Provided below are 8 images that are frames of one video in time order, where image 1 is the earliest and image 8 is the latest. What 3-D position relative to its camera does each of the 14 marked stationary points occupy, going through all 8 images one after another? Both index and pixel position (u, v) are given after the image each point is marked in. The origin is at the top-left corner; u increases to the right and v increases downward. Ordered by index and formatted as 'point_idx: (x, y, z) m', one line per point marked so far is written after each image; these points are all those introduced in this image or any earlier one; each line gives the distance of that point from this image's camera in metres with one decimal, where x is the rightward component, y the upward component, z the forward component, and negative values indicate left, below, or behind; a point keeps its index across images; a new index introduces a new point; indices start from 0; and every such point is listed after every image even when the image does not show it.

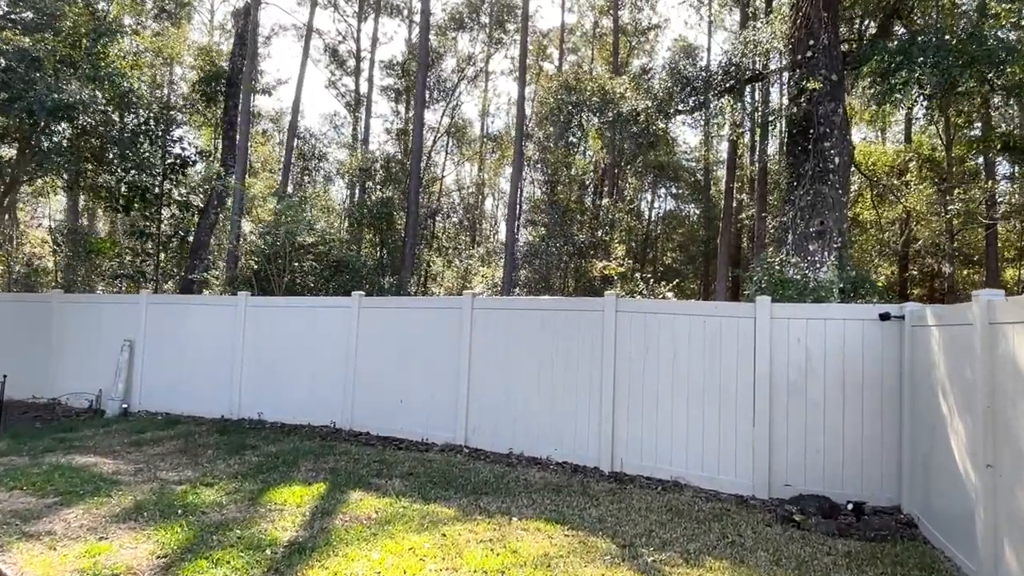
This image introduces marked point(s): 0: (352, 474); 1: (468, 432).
0: (-1.6, -1.9, +6.8) m
1: (-0.5, -1.7, +8.1) m
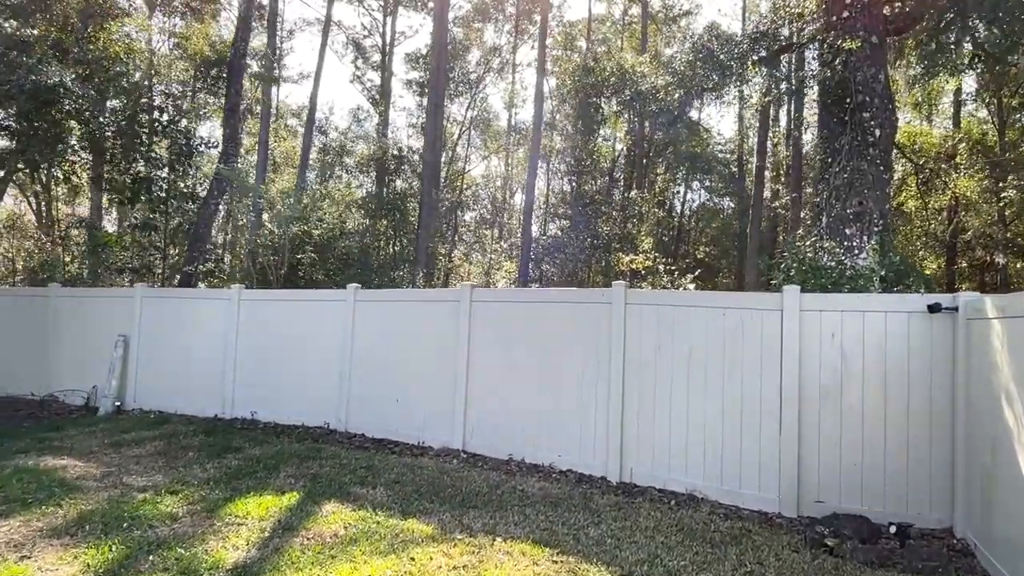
0: (-1.7, -1.8, +6.2) m
1: (-0.5, -1.6, +7.4) m
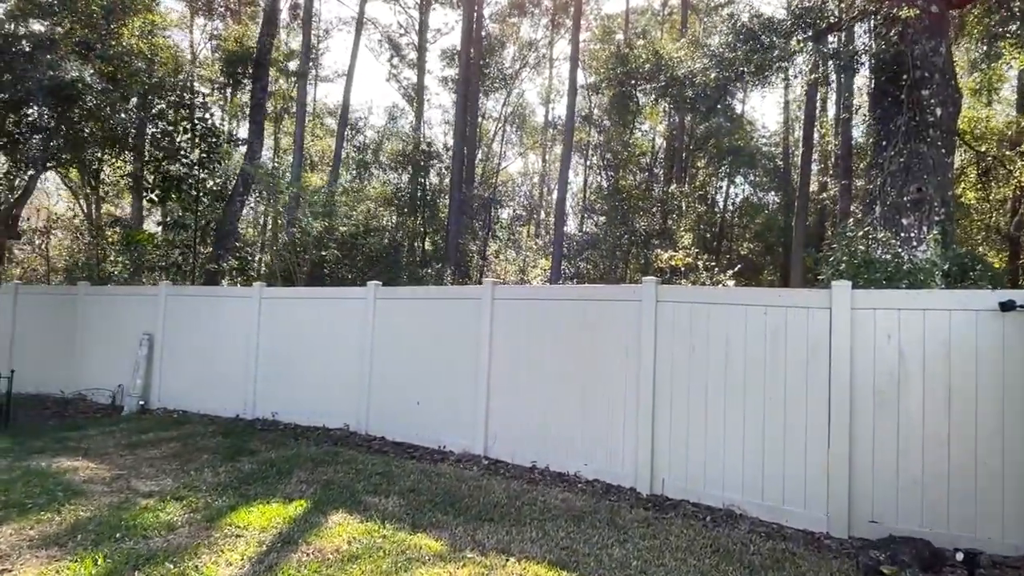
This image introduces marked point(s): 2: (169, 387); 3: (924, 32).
0: (-1.5, -1.8, +5.9) m
1: (-0.3, -1.6, +7.0) m
2: (-4.9, -1.4, +9.5) m
3: (+4.2, +2.6, +6.9) m
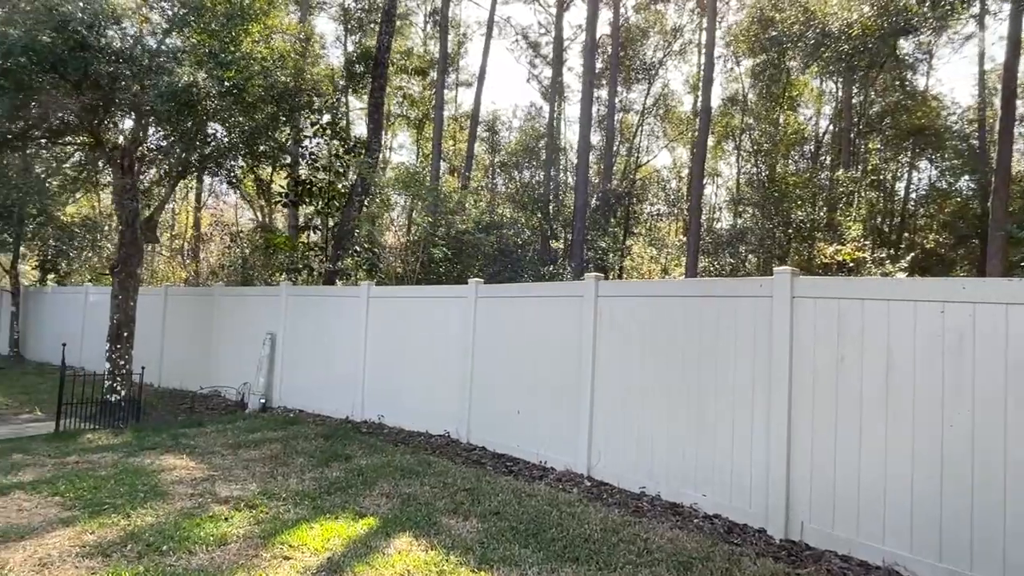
0: (-0.7, -1.7, +5.3) m
1: (+0.7, -1.6, +6.1) m
2: (-3.2, -1.4, +9.6) m
3: (+5.0, +2.7, +5.0) m
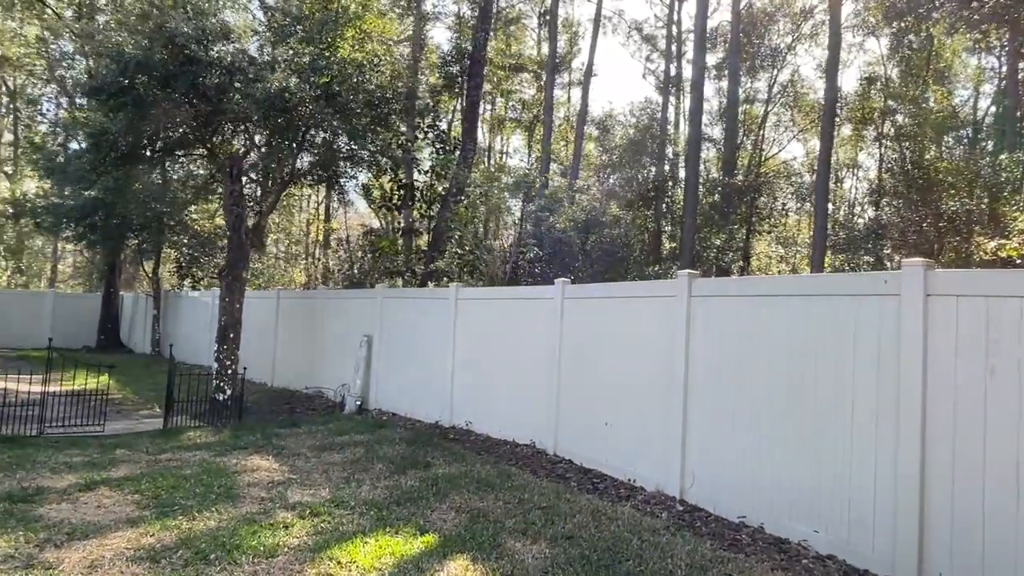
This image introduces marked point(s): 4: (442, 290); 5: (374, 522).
0: (-0.1, -1.7, +4.9) m
1: (+1.4, -1.6, +5.4) m
2: (-1.8, -1.4, +9.5) m
3: (+5.4, +2.7, +3.6) m
4: (-0.9, 0.0, +8.7) m
5: (-1.0, -1.7, +4.9) m
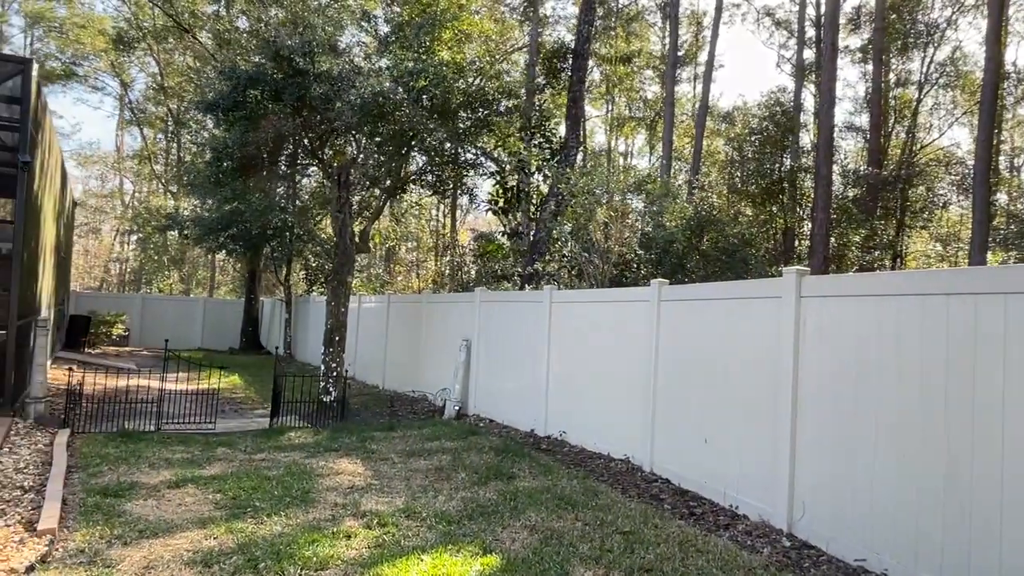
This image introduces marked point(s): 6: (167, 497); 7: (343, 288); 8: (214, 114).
0: (+0.3, -1.7, +4.5) m
1: (+2.0, -1.5, +4.7) m
2: (-0.4, -1.5, +9.3) m
3: (+5.5, +2.8, +2.1) m
4: (+0.3, -0.1, +8.4) m
5: (-0.5, -1.7, +4.6) m
6: (-2.6, -1.6, +5.1) m
7: (-2.5, 0.0, +10.0) m
8: (-4.3, +2.5, +9.7) m
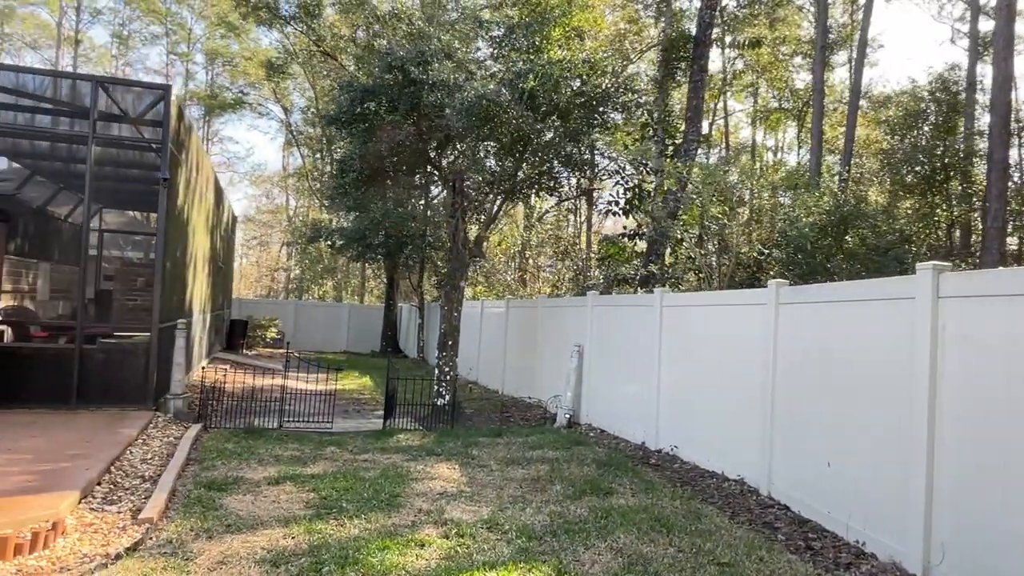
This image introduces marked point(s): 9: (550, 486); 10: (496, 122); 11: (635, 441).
0: (+0.8, -1.7, +4.0) m
1: (+2.5, -1.5, +3.9) m
2: (+1.1, -1.5, +8.9) m
3: (+5.3, +2.8, +0.7) m
4: (+1.6, -0.1, +7.9) m
5: (0.0, -1.7, +4.4) m
6: (-2.0, -1.6, +5.3) m
7: (-0.8, -0.1, +10.0) m
8: (-2.7, +2.4, +10.2) m
9: (+0.3, -1.8, +6.0) m
10: (-0.2, +2.4, +9.6) m
11: (+1.5, -1.8, +7.8) m
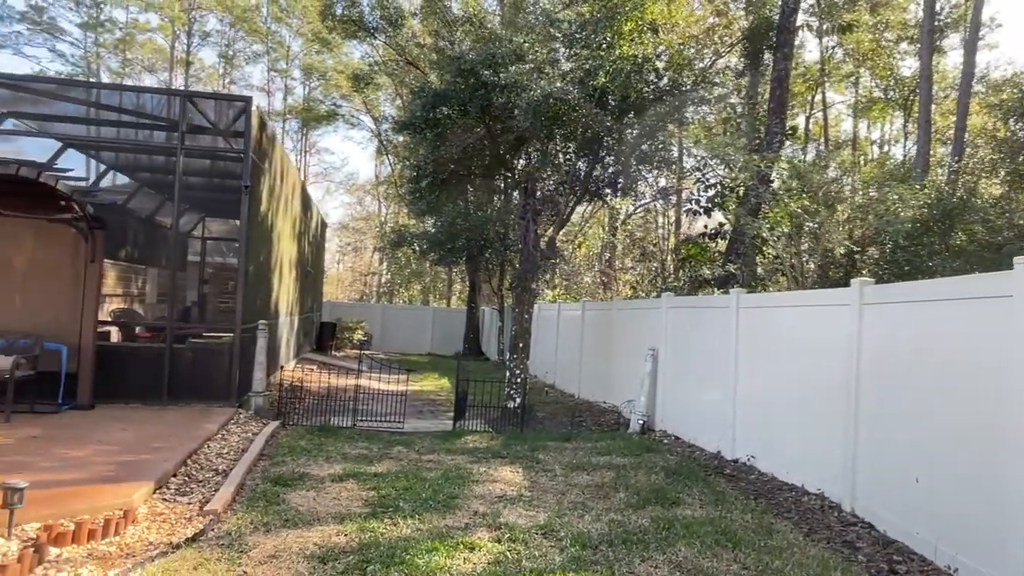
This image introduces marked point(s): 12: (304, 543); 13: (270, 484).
0: (+1.1, -1.7, +3.8) m
1: (+2.7, -1.5, +3.4) m
2: (+2.0, -1.5, +8.6) m
3: (+5.1, +2.9, -0.1) m
4: (+2.4, -0.1, +7.5) m
5: (+0.3, -1.7, +4.2) m
6: (-1.5, -1.6, +5.4) m
7: (+0.3, -0.1, +10.0) m
8: (-1.6, +2.4, +10.4) m
9: (+0.9, -1.8, +5.8) m
10: (+0.8, +2.4, +9.4) m
11: (+2.2, -1.8, +7.5) m
12: (-1.3, -1.6, +4.2) m
13: (-1.9, -1.6, +5.4) m
